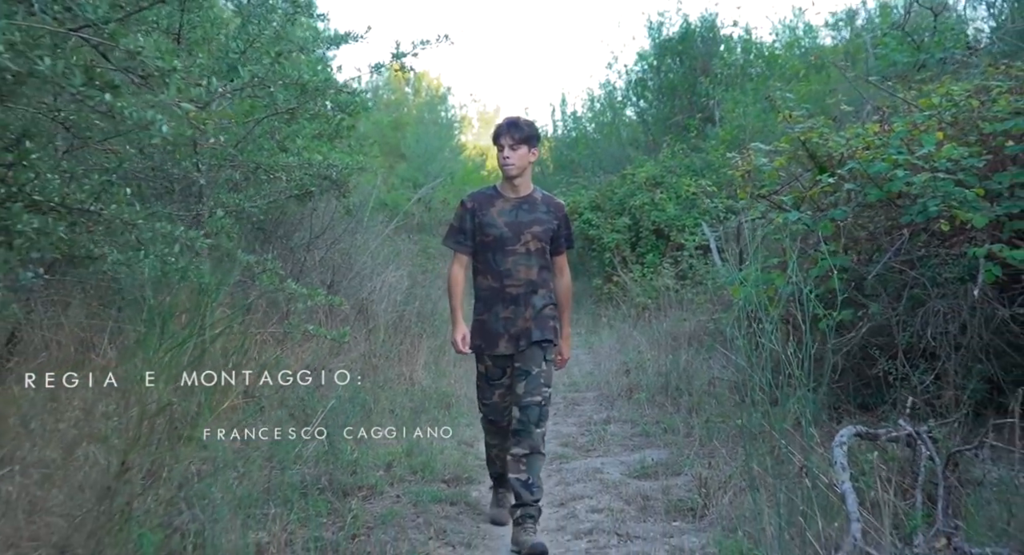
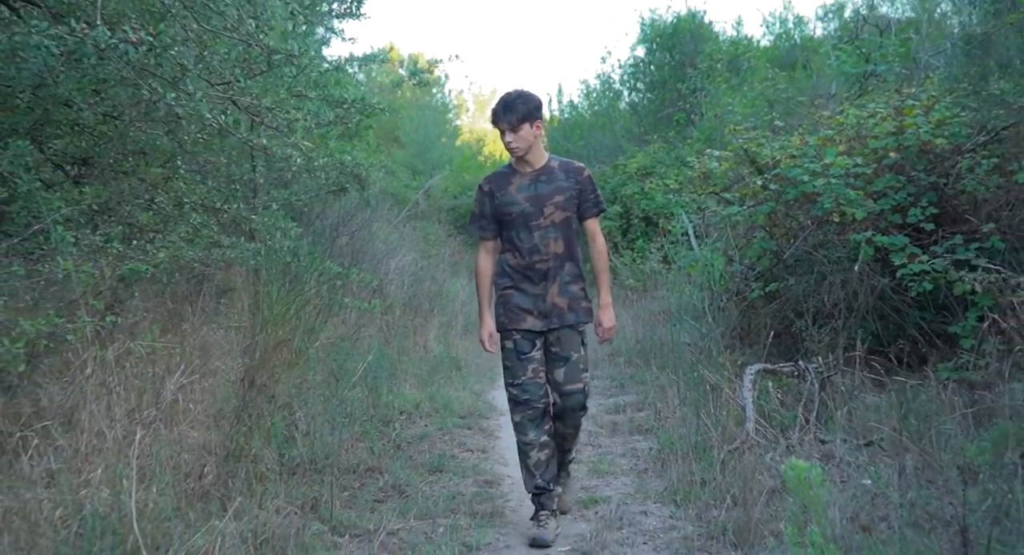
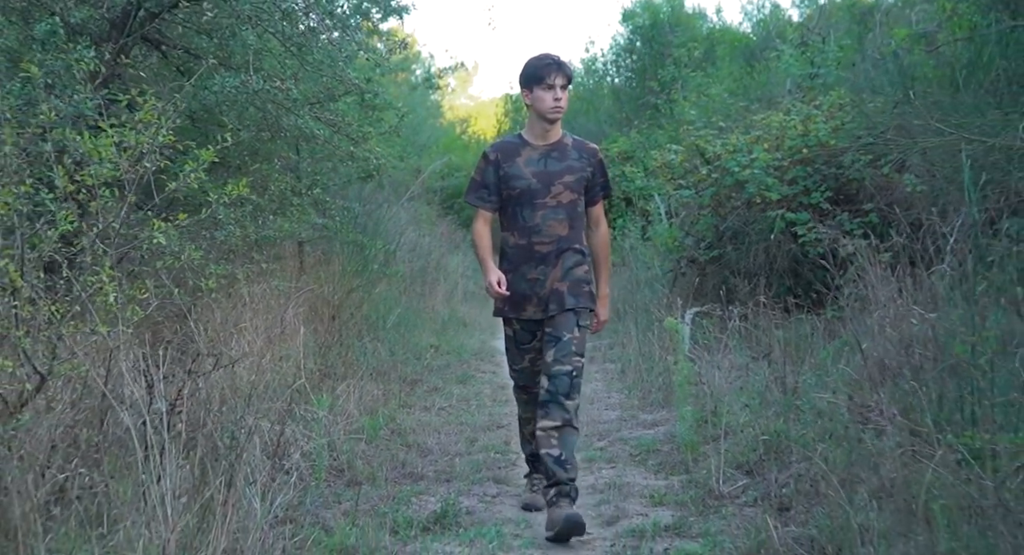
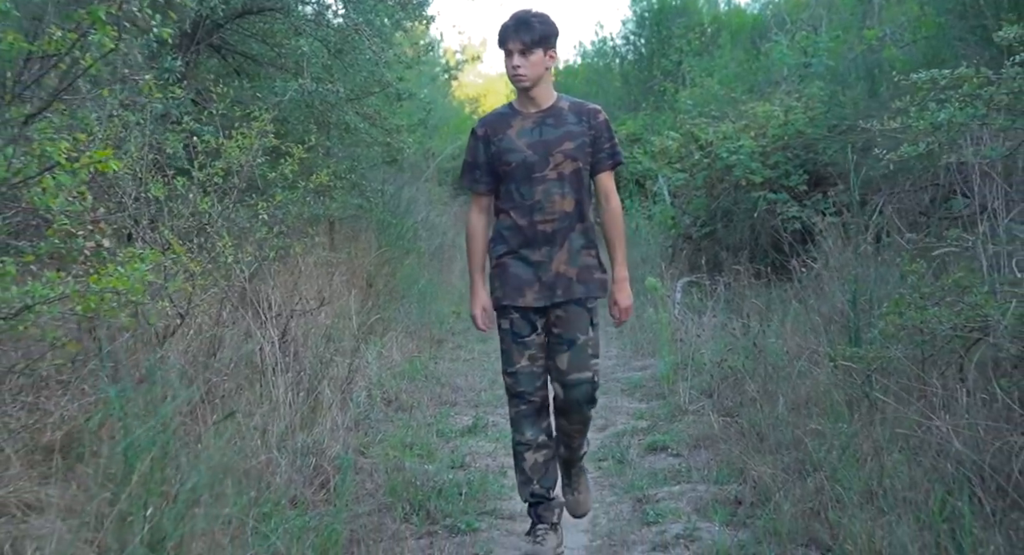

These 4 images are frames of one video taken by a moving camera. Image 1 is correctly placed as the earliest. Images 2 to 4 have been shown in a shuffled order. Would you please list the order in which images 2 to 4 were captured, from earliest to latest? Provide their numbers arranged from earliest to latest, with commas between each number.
2, 3, 4
